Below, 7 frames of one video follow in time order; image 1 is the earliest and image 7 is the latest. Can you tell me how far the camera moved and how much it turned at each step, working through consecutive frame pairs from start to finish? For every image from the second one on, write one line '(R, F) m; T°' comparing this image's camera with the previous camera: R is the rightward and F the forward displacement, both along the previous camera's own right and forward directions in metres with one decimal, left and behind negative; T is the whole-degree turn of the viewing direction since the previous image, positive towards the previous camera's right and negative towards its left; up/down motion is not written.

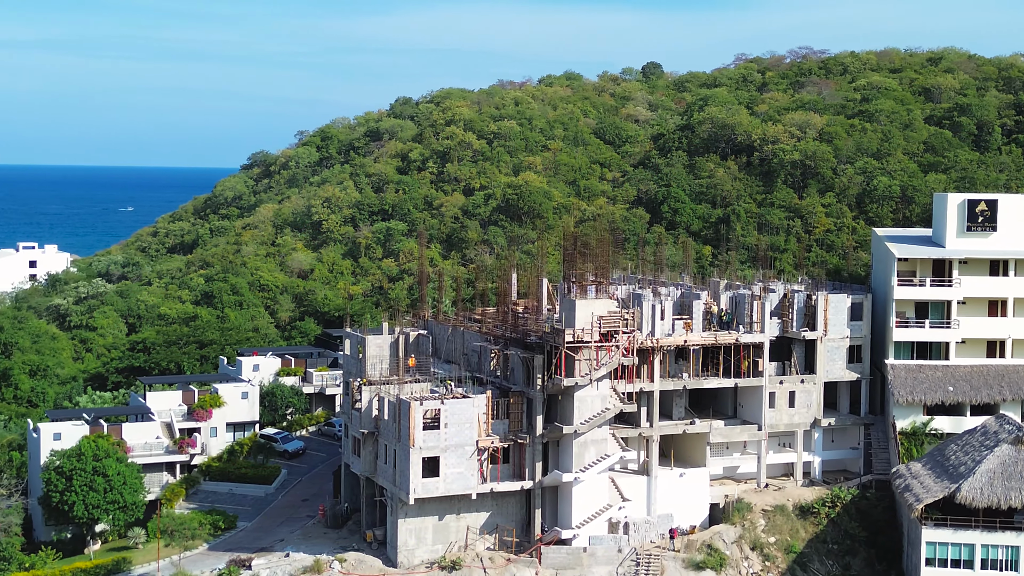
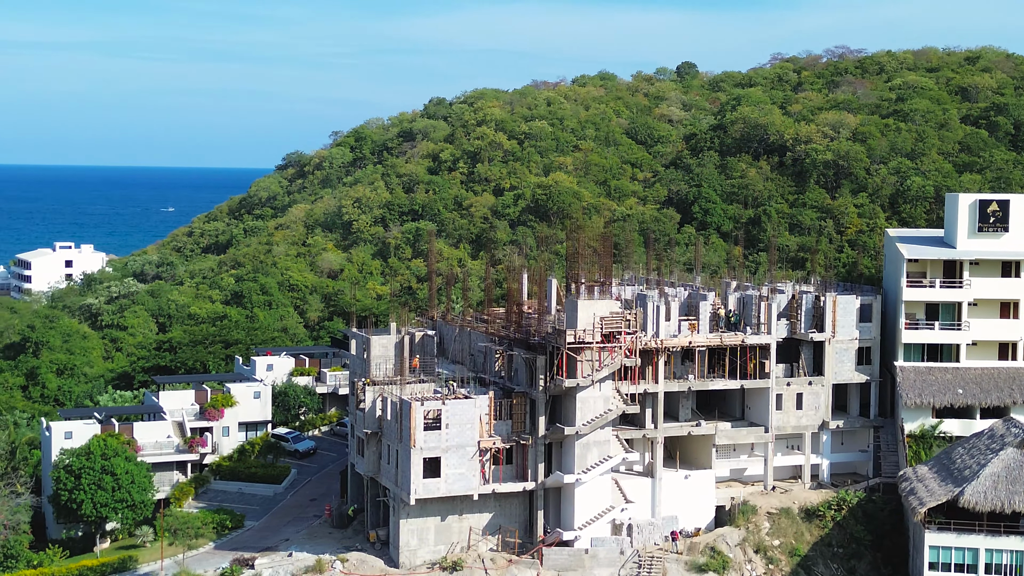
(+1.0, +0.2) m; -1°
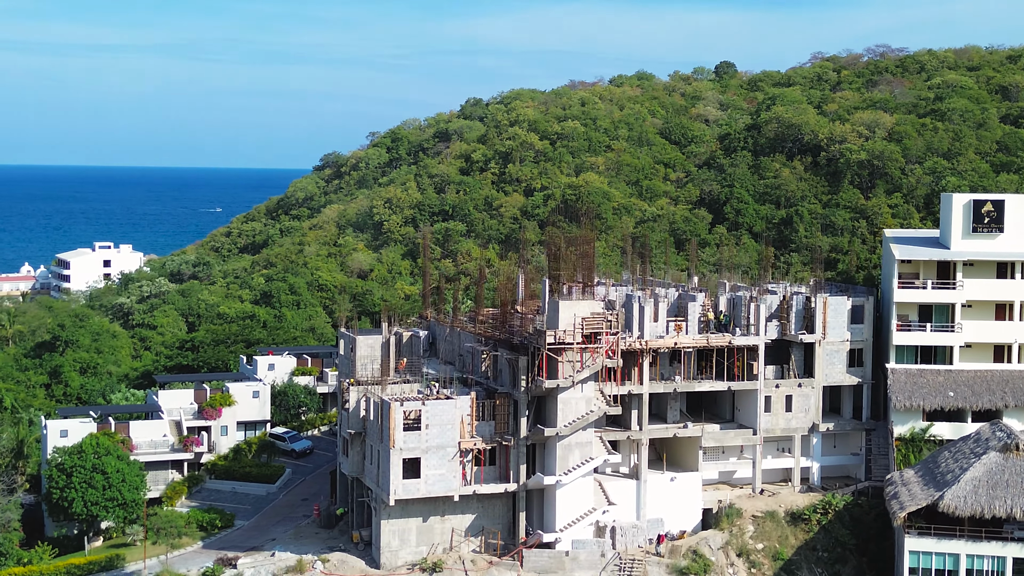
(+1.8, +0.3) m; -1°
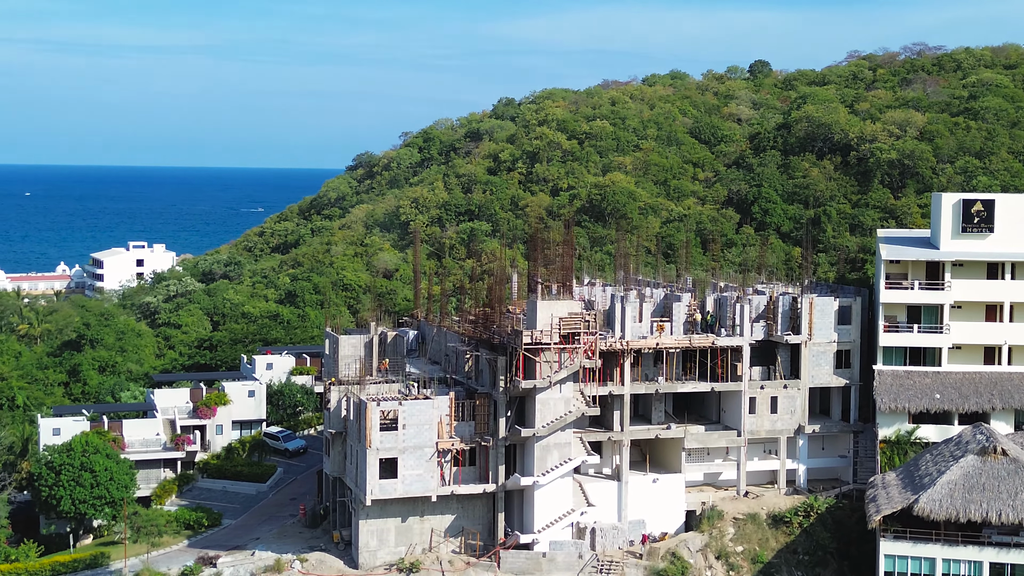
(+1.8, +0.2) m; -1°
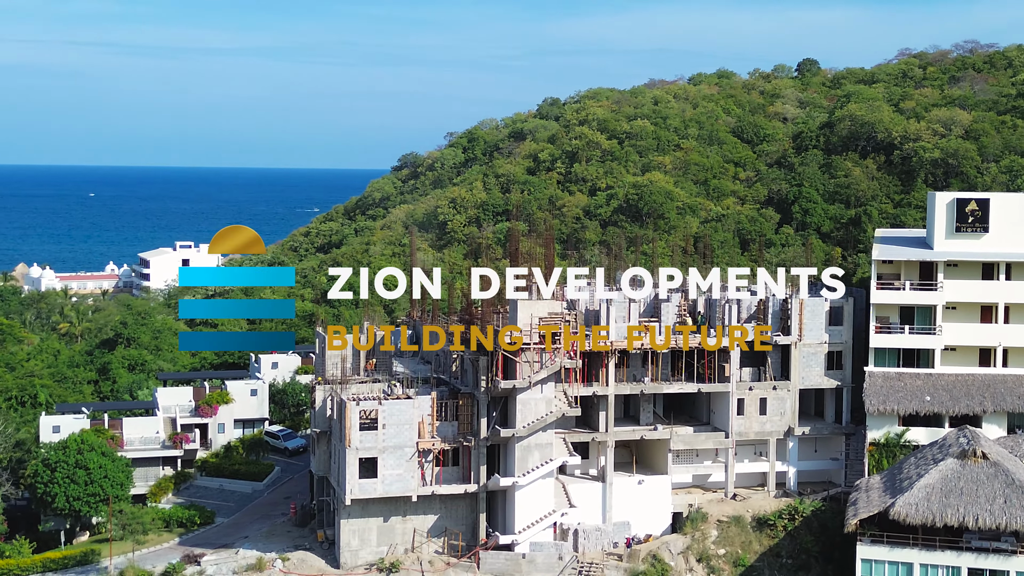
(+2.1, +0.2) m; -2°
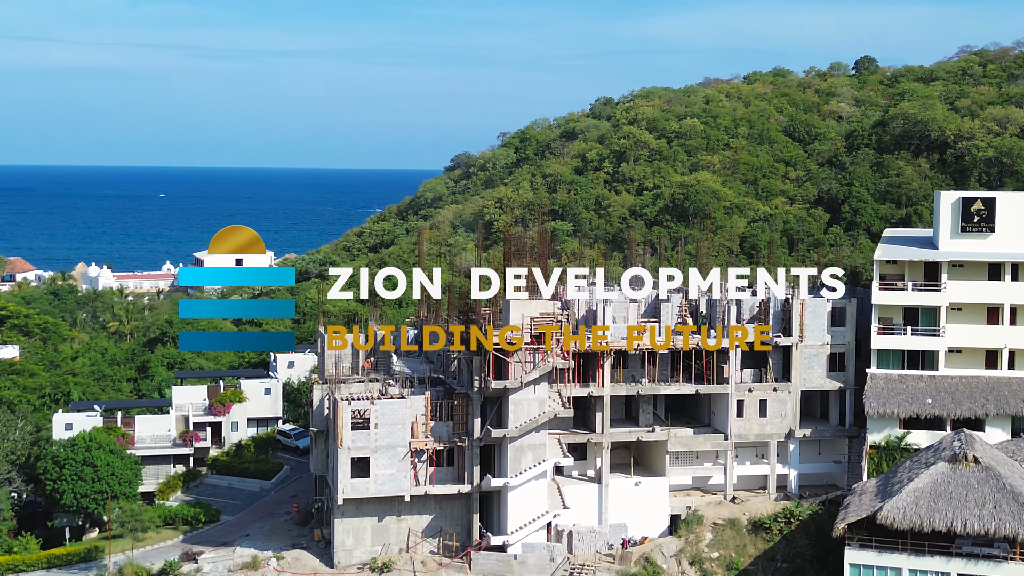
(+1.9, +0.2) m; -2°
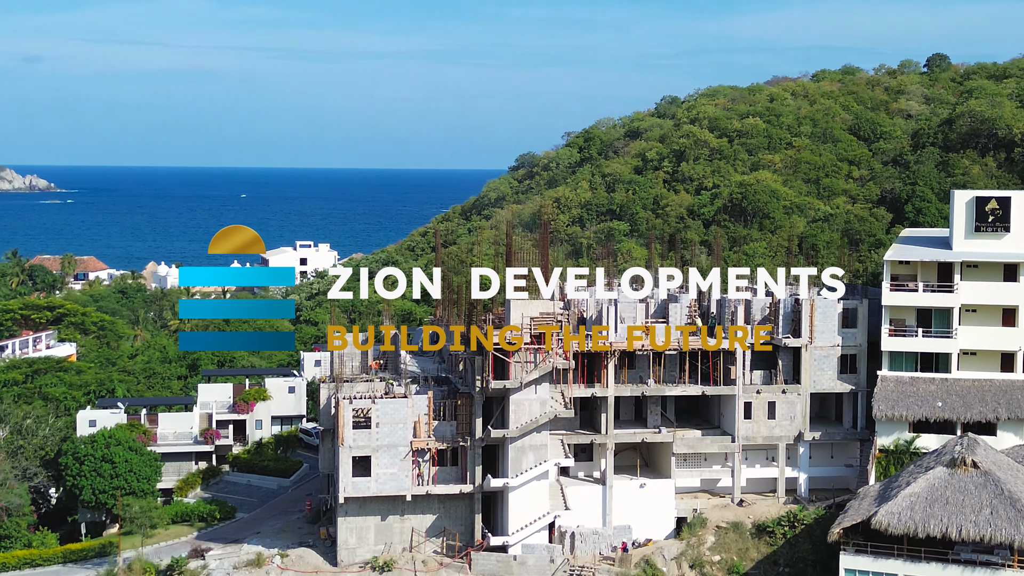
(+2.0, +0.1) m; -3°
